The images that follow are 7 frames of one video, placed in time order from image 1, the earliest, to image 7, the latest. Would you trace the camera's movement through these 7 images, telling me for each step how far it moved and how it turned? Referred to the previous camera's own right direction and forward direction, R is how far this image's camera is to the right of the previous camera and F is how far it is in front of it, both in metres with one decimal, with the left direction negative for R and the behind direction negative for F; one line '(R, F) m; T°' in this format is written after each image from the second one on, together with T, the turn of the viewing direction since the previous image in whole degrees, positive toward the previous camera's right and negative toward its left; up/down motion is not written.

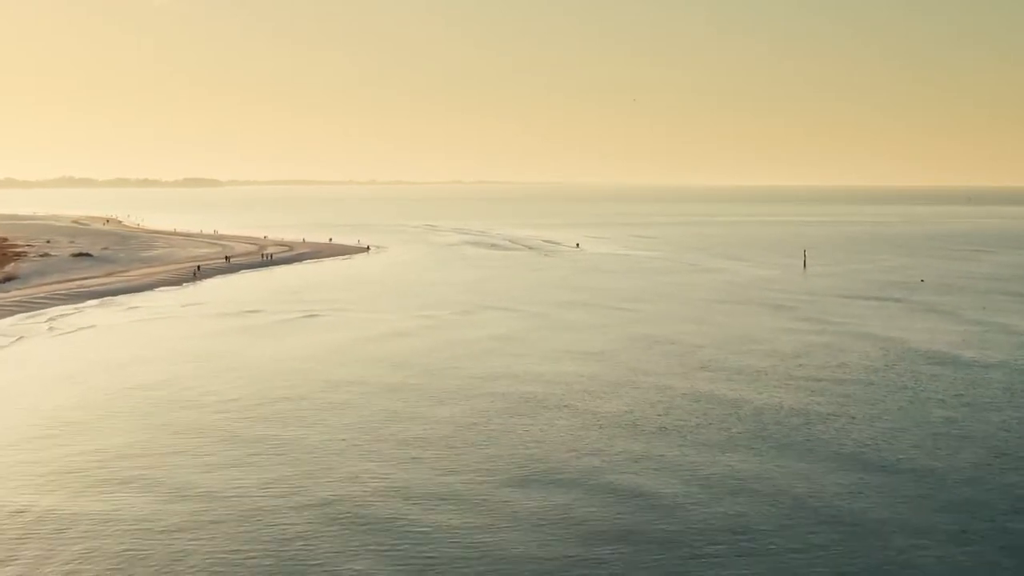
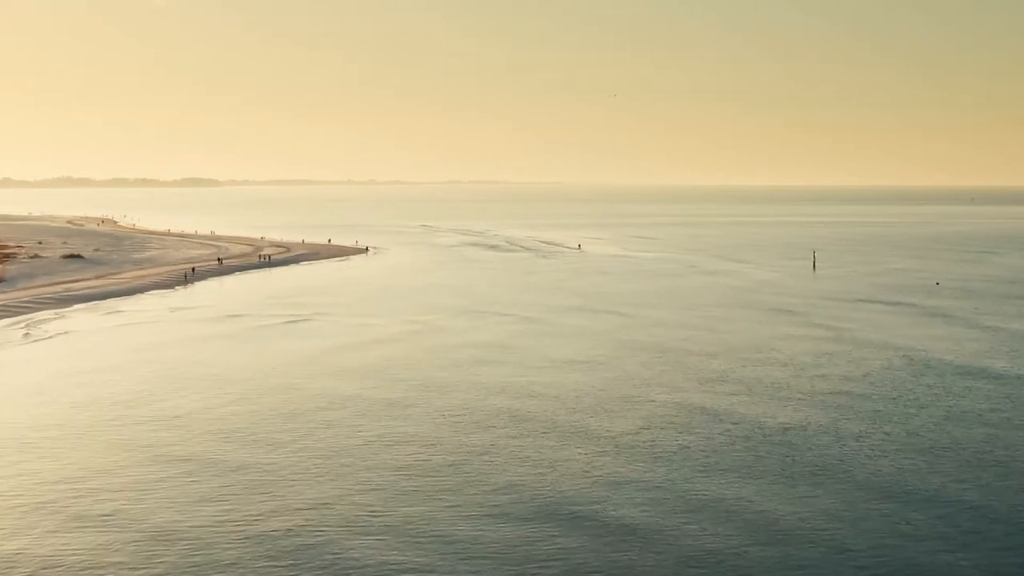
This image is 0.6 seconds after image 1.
(-0.3, +2.4) m; 0°
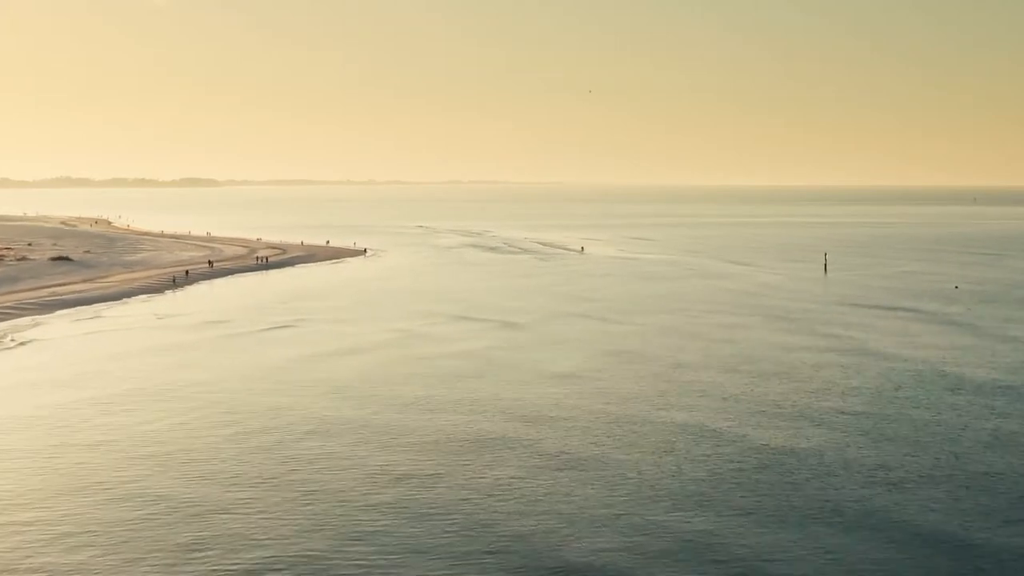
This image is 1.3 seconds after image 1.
(-0.2, +3.1) m; 0°
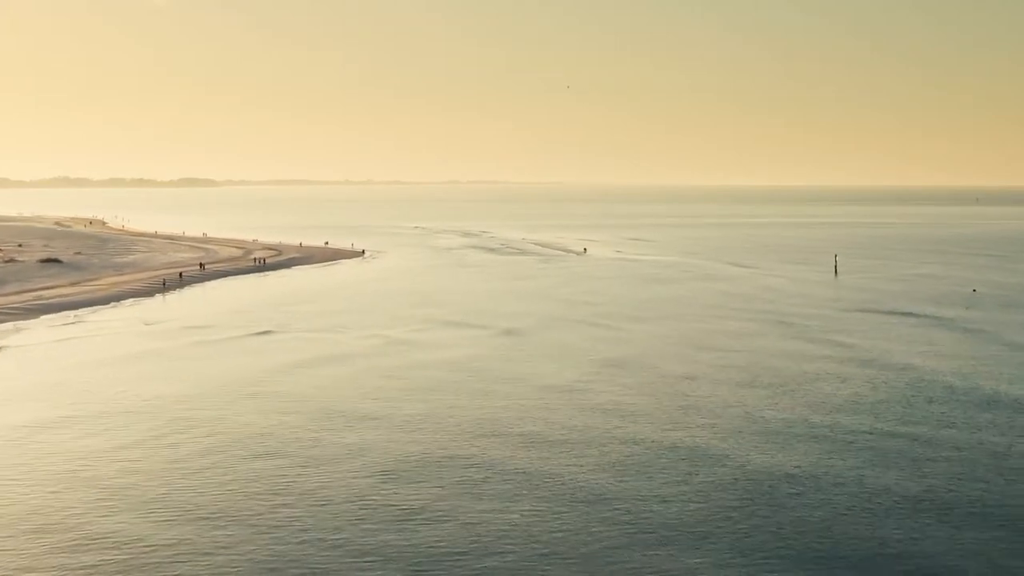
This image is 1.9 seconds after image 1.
(-0.2, +2.7) m; 0°
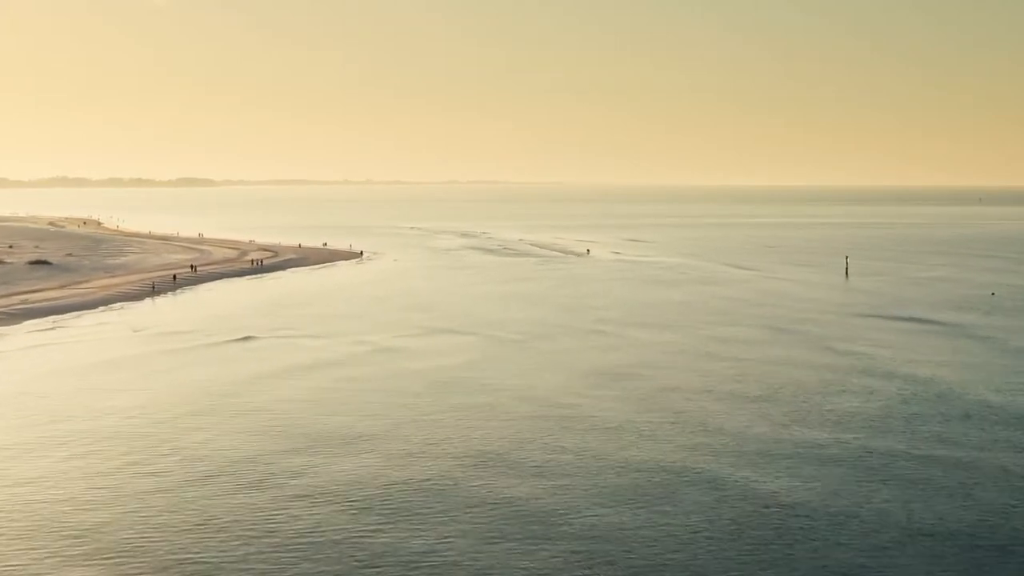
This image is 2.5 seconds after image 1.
(-0.2, +2.6) m; 0°
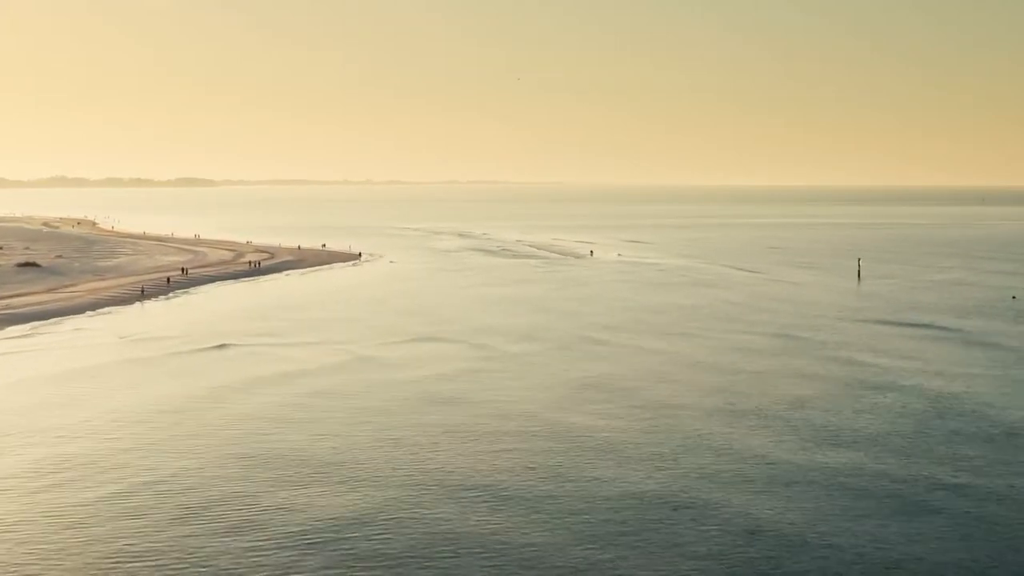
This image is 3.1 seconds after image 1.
(-0.3, +2.7) m; 0°
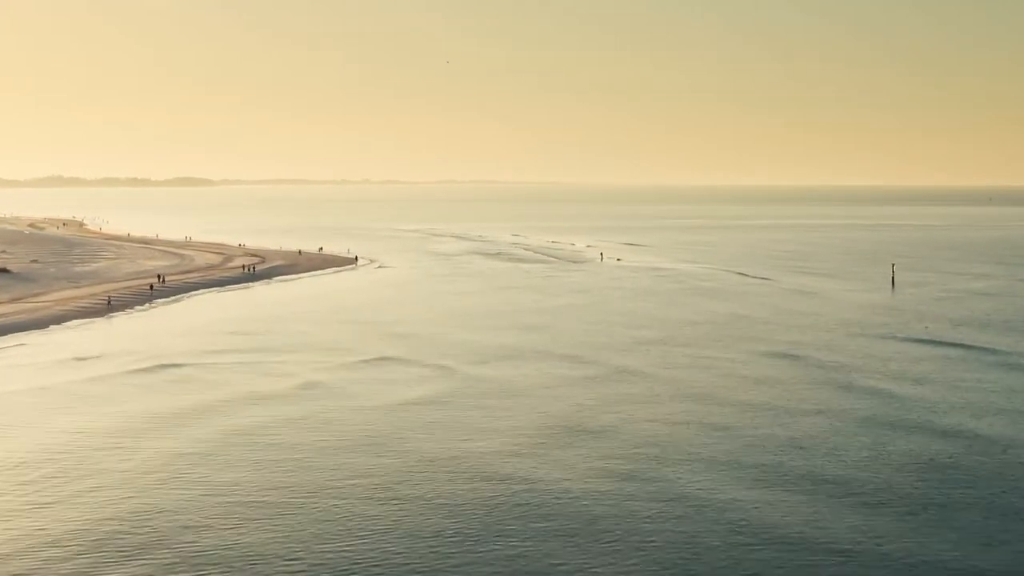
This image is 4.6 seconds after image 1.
(-0.8, +6.6) m; 0°
